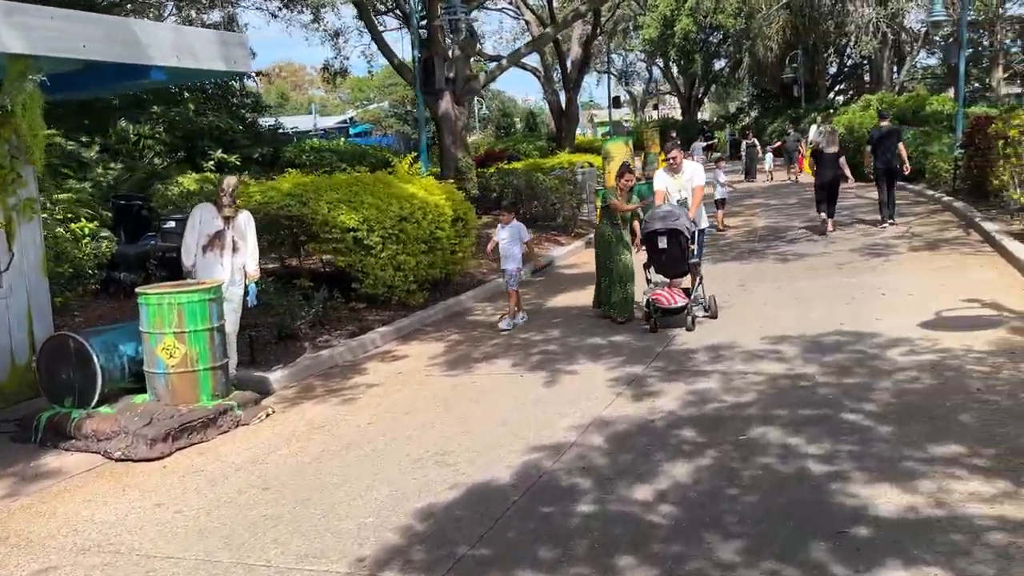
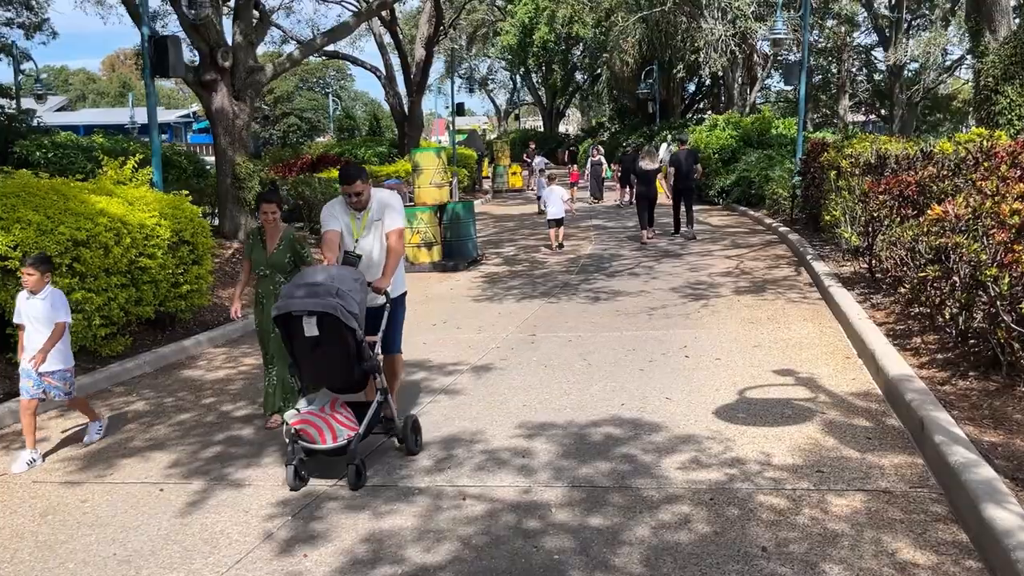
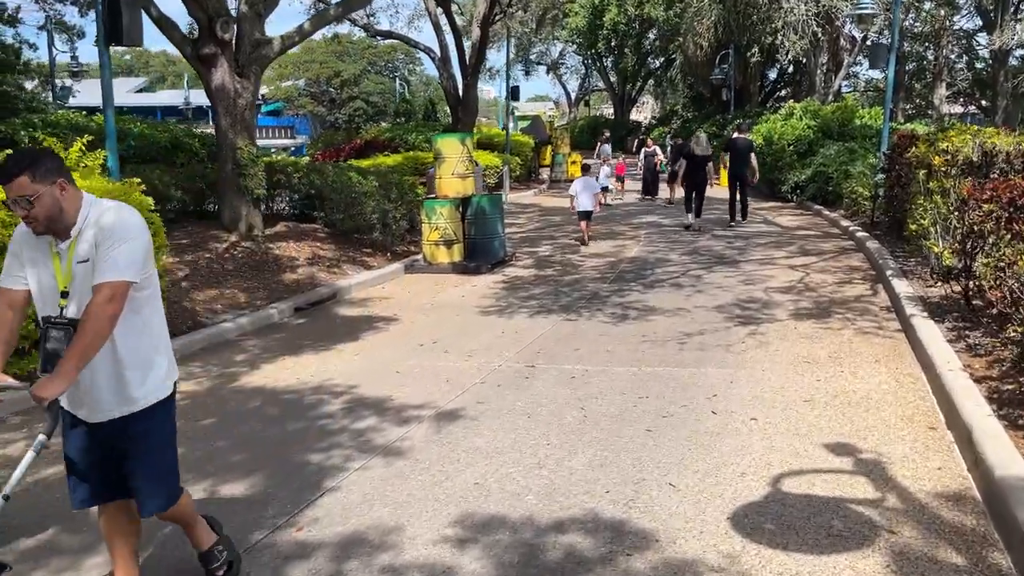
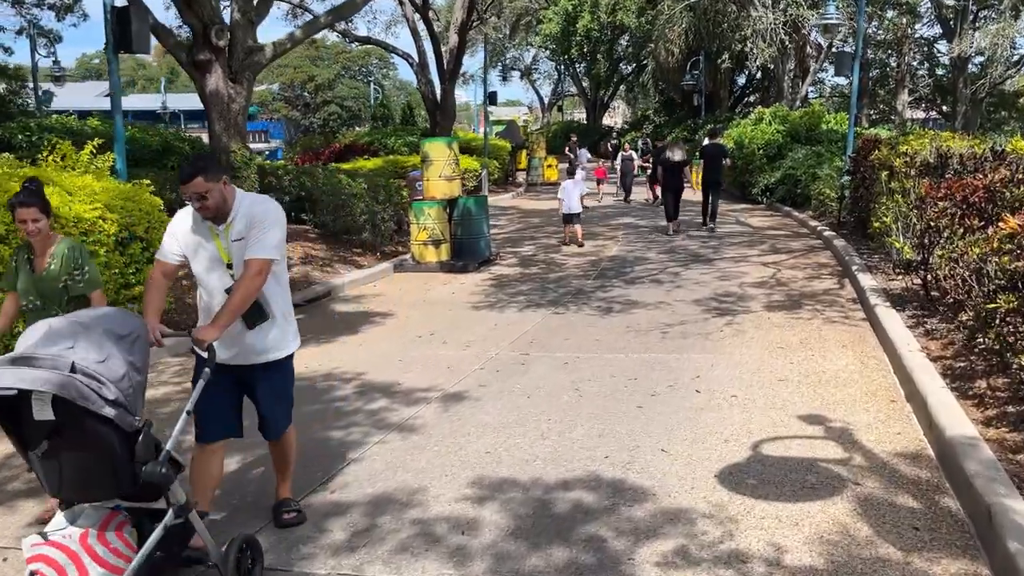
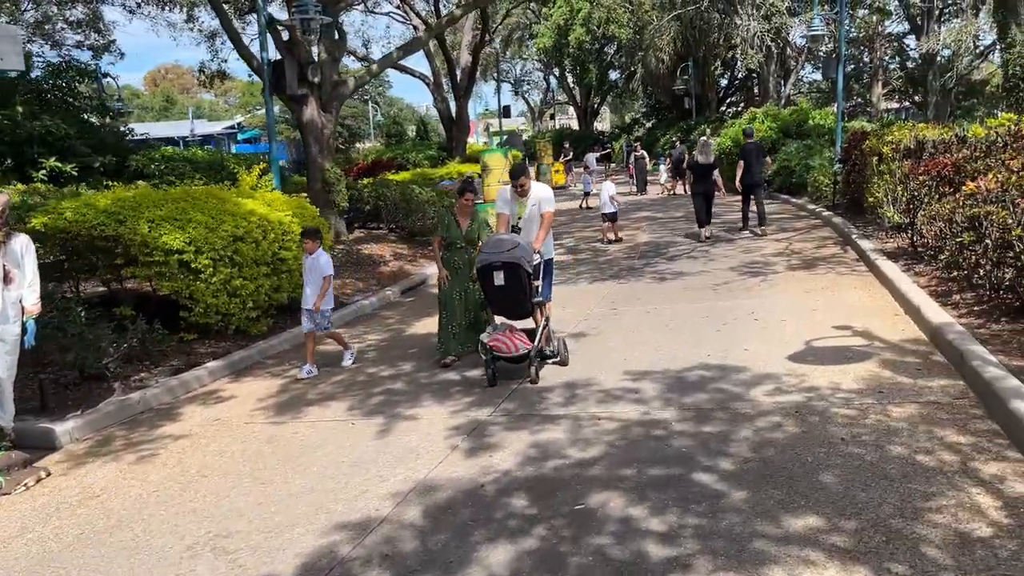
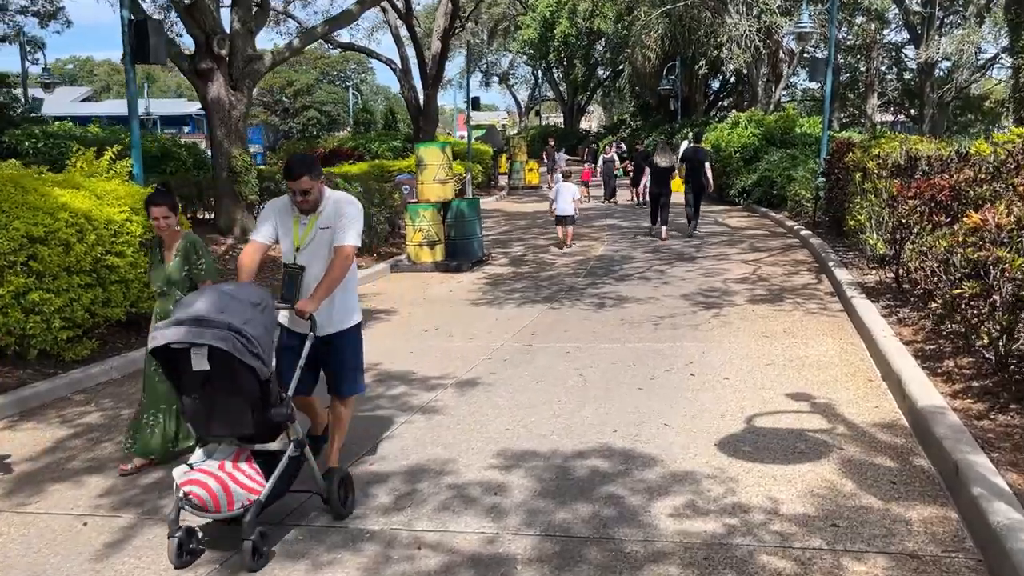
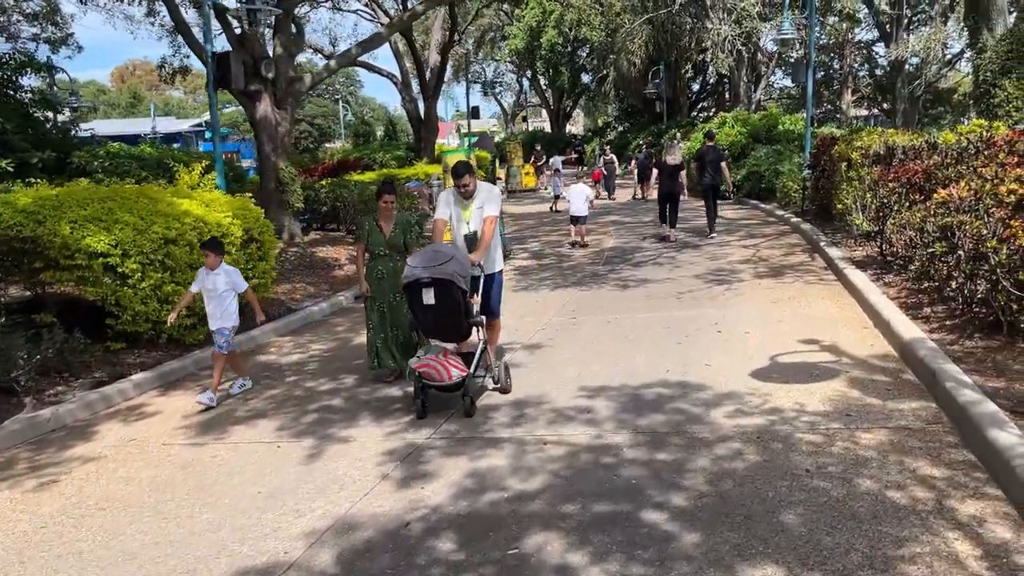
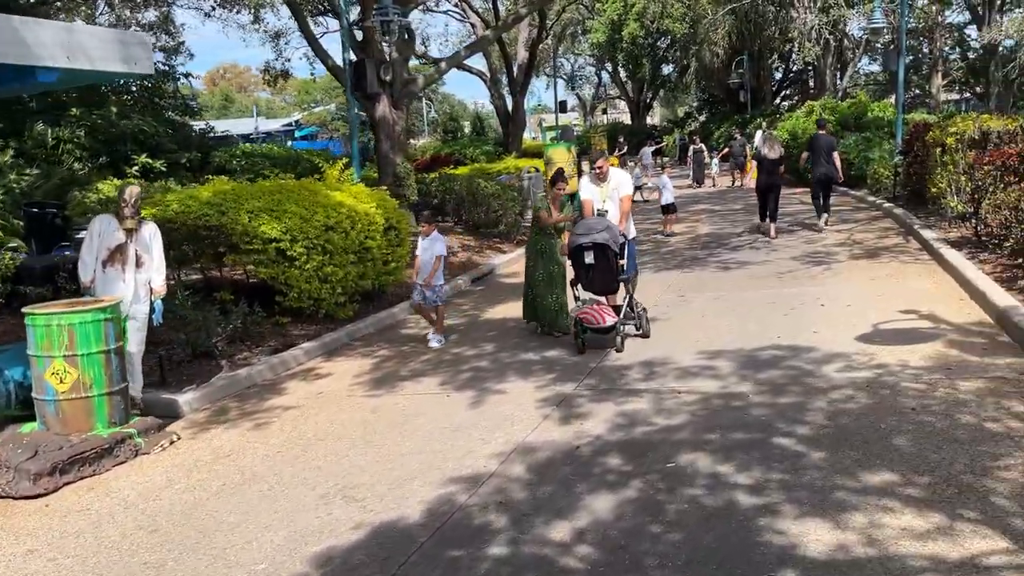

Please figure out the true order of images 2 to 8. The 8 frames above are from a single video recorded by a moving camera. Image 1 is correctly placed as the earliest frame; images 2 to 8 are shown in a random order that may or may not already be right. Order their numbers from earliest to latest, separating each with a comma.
8, 5, 7, 2, 6, 4, 3
